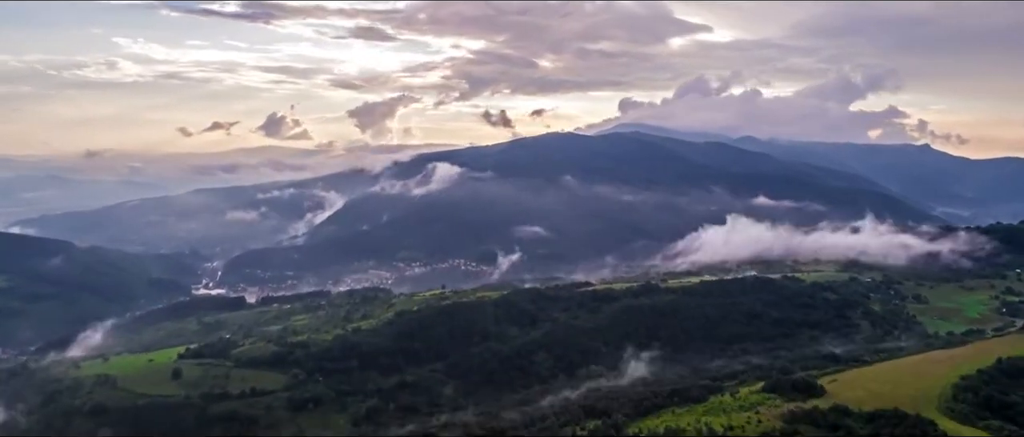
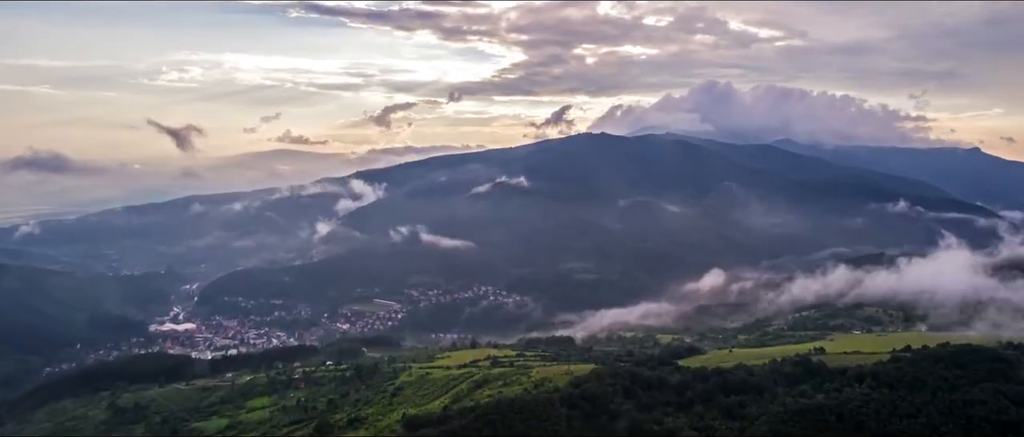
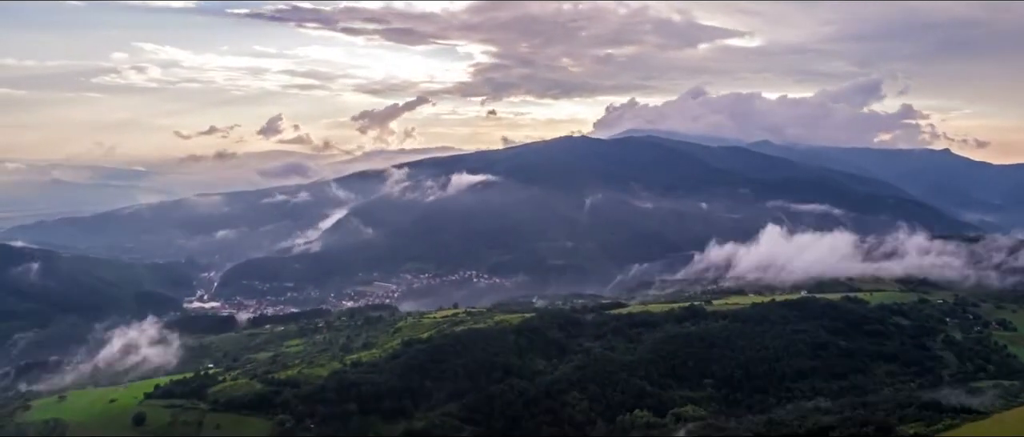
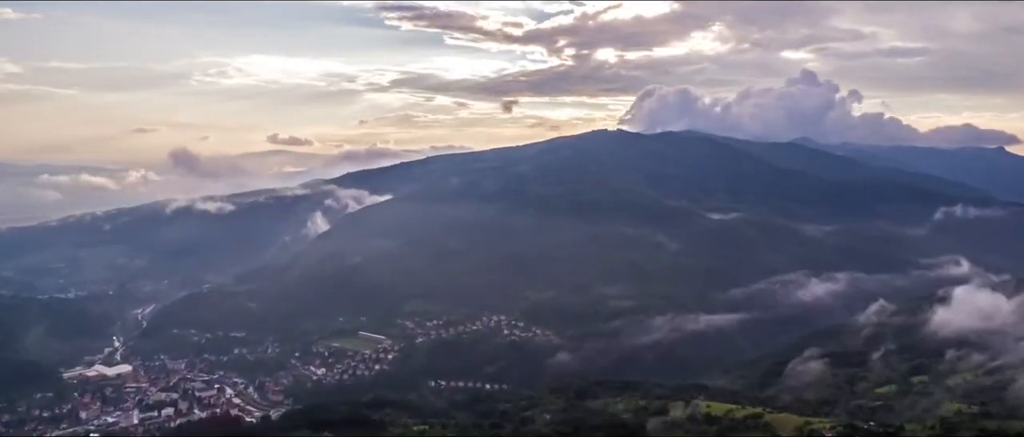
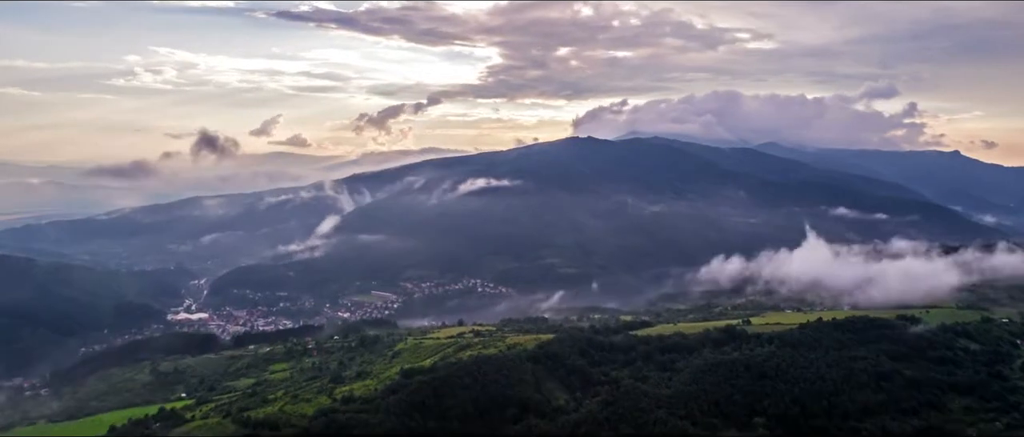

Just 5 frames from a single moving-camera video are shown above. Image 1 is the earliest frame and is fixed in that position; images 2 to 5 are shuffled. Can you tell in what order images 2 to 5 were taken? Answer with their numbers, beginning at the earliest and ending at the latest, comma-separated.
3, 5, 2, 4
